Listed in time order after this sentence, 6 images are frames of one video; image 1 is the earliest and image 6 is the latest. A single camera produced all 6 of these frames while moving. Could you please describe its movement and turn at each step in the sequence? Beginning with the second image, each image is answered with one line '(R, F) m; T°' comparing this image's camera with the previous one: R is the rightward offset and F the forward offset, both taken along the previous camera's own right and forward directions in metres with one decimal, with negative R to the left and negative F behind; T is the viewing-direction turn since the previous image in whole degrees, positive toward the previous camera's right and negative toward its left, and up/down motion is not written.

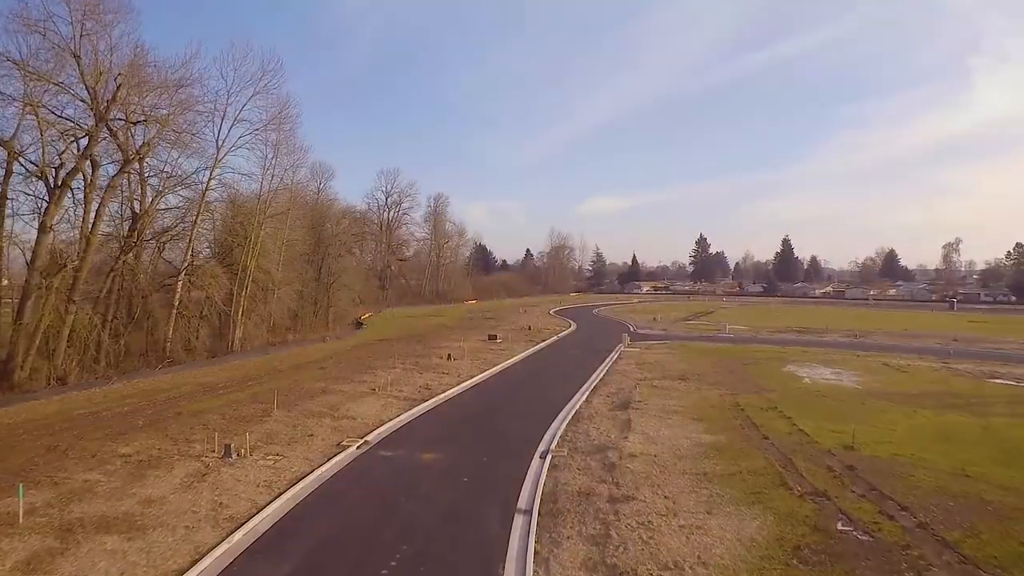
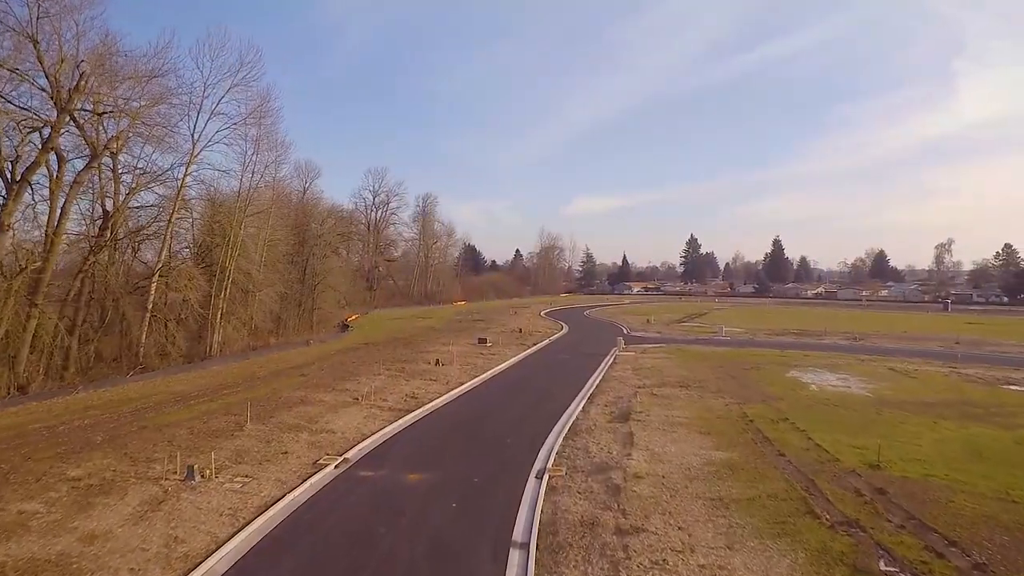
(-0.1, +1.2) m; +1°
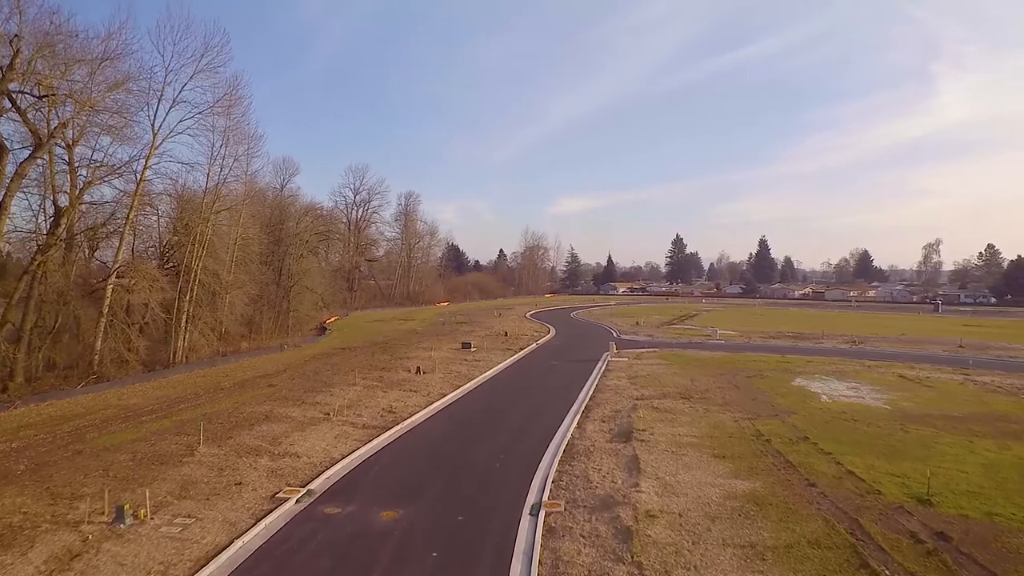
(-0.1, +1.8) m; +1°
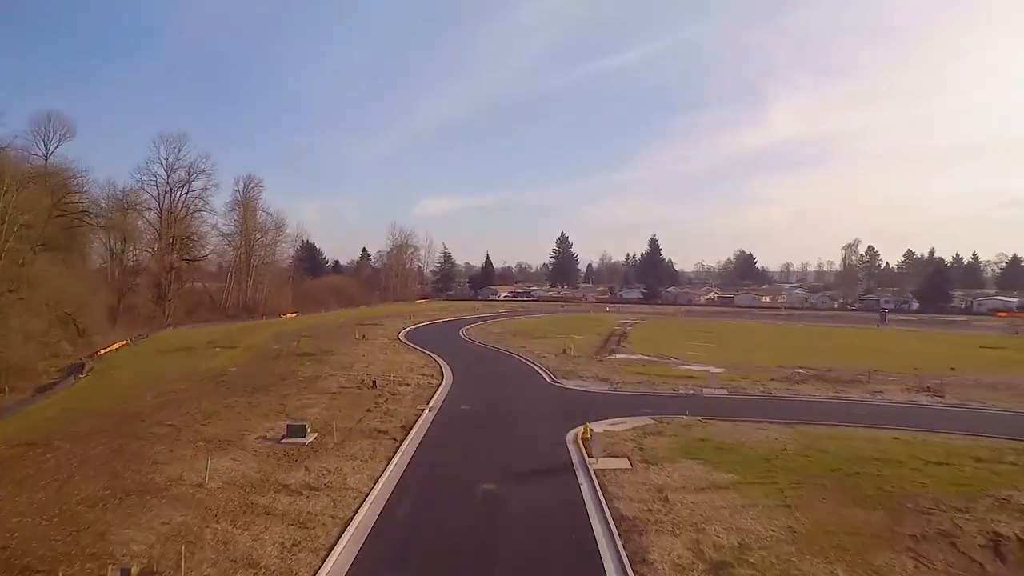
(-0.3, +15.7) m; +10°
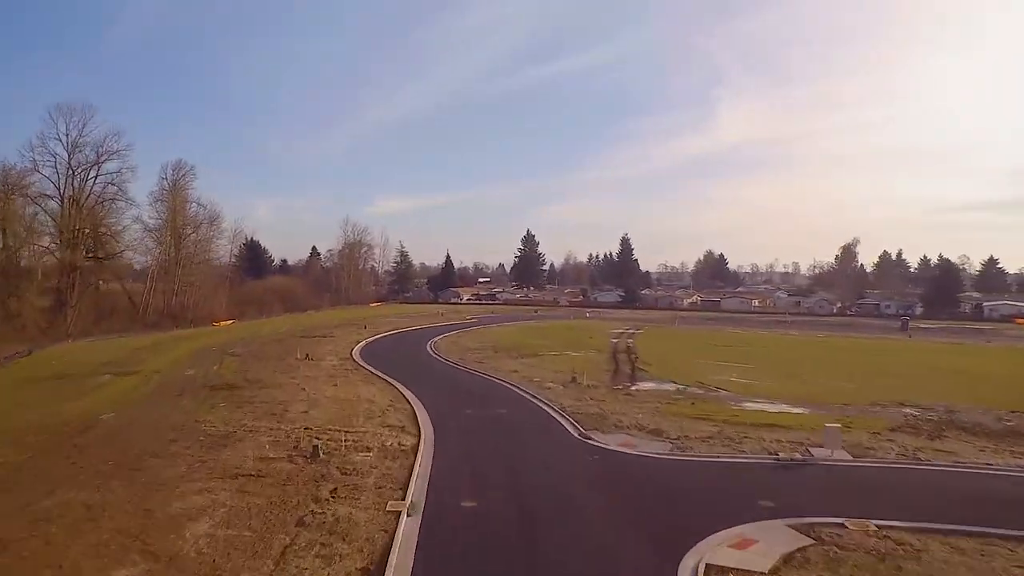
(-1.4, +8.5) m; +4°
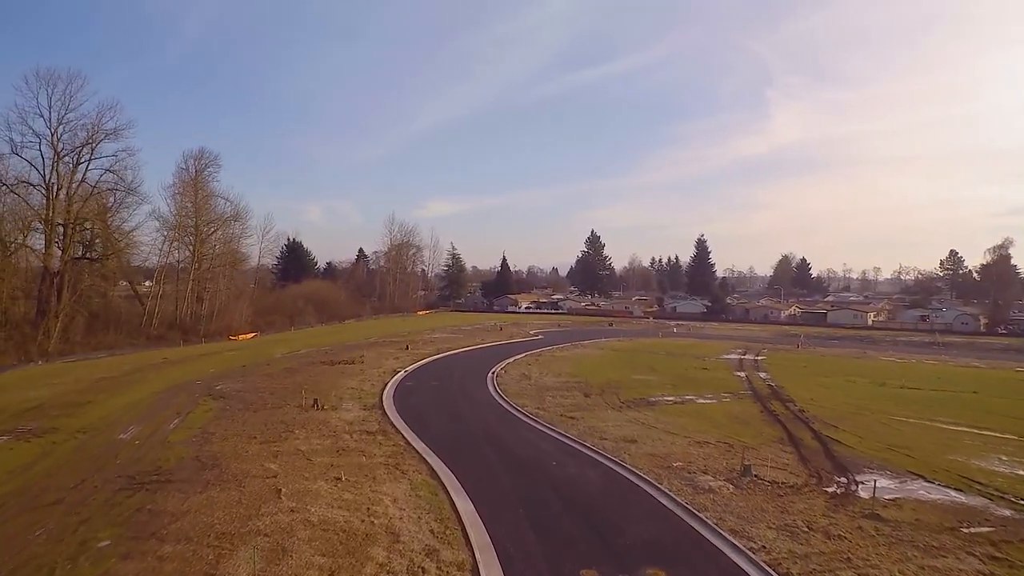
(-1.6, +11.0) m; -4°
